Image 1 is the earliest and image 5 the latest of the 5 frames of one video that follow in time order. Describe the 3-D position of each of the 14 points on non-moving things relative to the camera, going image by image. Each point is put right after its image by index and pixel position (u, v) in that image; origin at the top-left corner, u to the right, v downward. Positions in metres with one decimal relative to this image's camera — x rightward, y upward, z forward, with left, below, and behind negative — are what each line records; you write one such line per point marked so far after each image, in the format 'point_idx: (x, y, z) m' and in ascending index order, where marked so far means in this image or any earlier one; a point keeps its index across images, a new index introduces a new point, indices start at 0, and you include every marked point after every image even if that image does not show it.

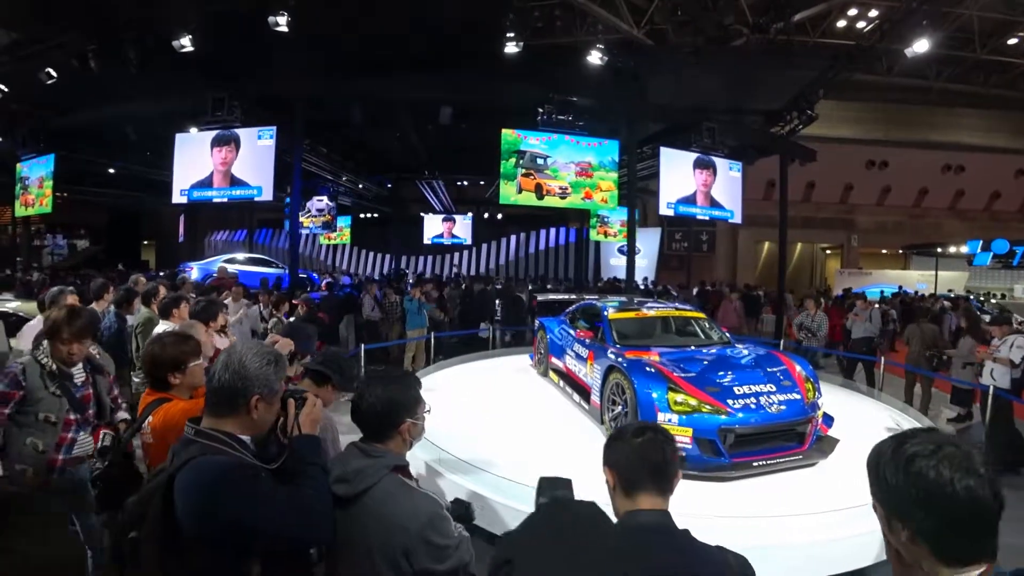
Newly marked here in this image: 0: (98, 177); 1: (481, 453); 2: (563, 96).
0: (-13.6, +3.6, +19.1) m
1: (-0.4, -1.6, +5.7) m
2: (+0.9, +3.8, +11.5) m
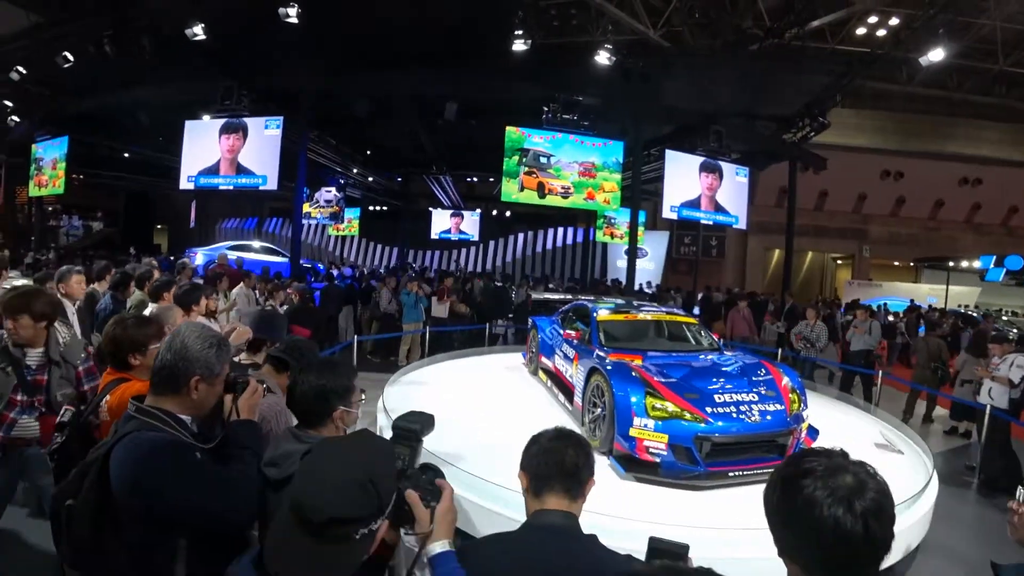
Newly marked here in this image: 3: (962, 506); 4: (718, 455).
0: (-13.3, +4.2, +19.4) m
1: (-0.6, -1.5, +5.7) m
2: (+1.1, +3.8, +11.5) m
3: (+4.7, -2.4, +6.0) m
4: (+1.8, -1.5, +5.0) m
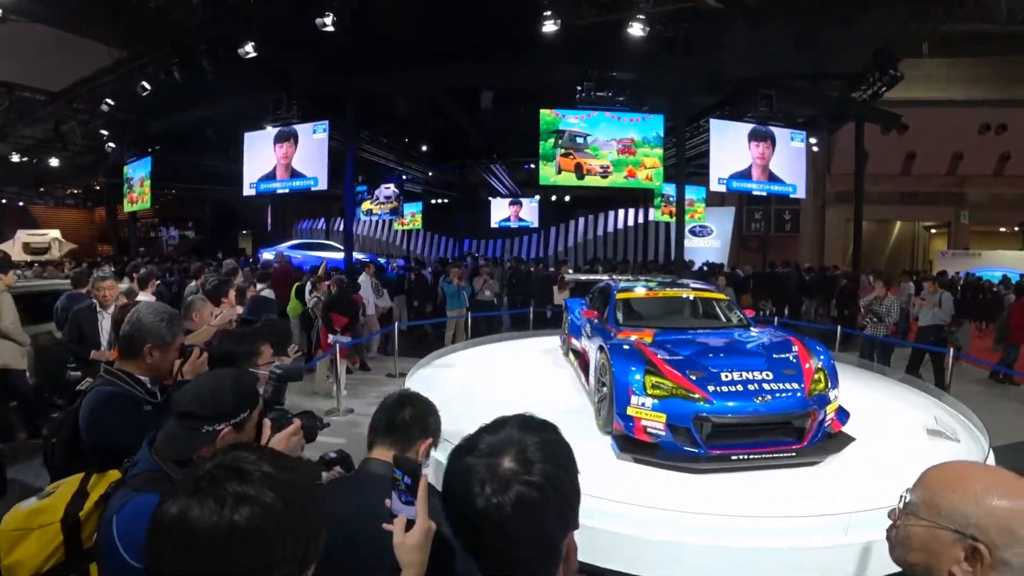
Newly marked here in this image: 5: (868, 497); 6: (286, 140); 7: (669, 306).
0: (-11.2, +4.1, +21.2) m
1: (-0.5, -1.4, +5.9) m
2: (+1.8, +4.1, +11.3) m
3: (+4.8, -2.0, +5.4) m
4: (+1.7, -1.2, +4.9) m
5: (+2.8, -1.6, +4.6) m
6: (-4.5, +3.0, +11.6) m
7: (+2.0, -0.2, +7.3) m
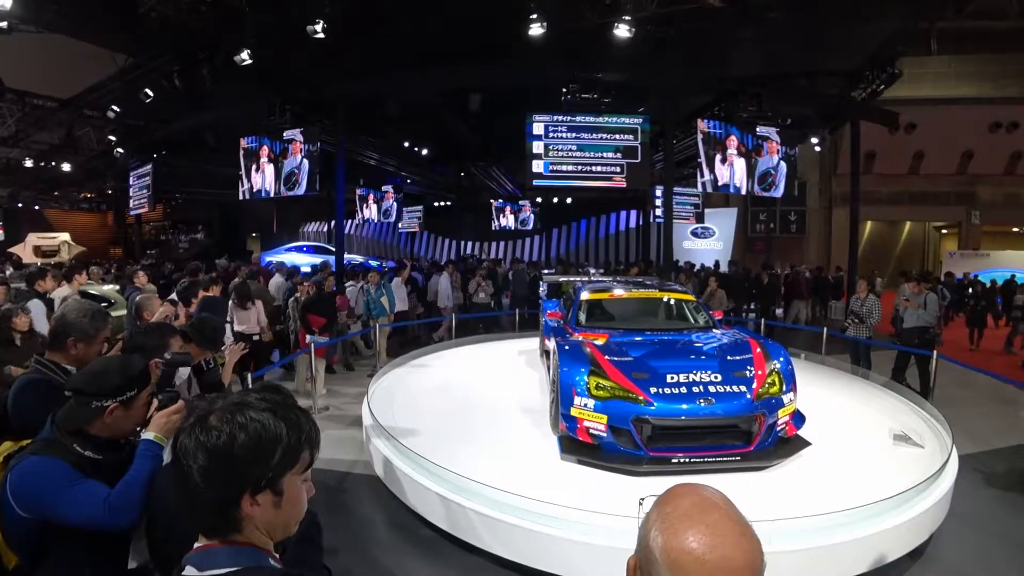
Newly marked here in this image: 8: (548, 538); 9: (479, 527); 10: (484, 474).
0: (-11.1, +4.1, +21.7) m
1: (-0.9, -1.4, +5.9) m
2: (+1.5, +4.1, +11.3) m
3: (+4.3, -2.0, +5.3) m
4: (+1.3, -1.2, +4.8) m
5: (+2.3, -1.6, +4.5) m
6: (-4.7, +2.9, +11.8) m
7: (+1.6, -0.2, +7.3) m
8: (+0.3, -1.7, +4.0) m
9: (-0.2, -1.8, +4.3) m
10: (-0.2, -1.5, +4.9) m
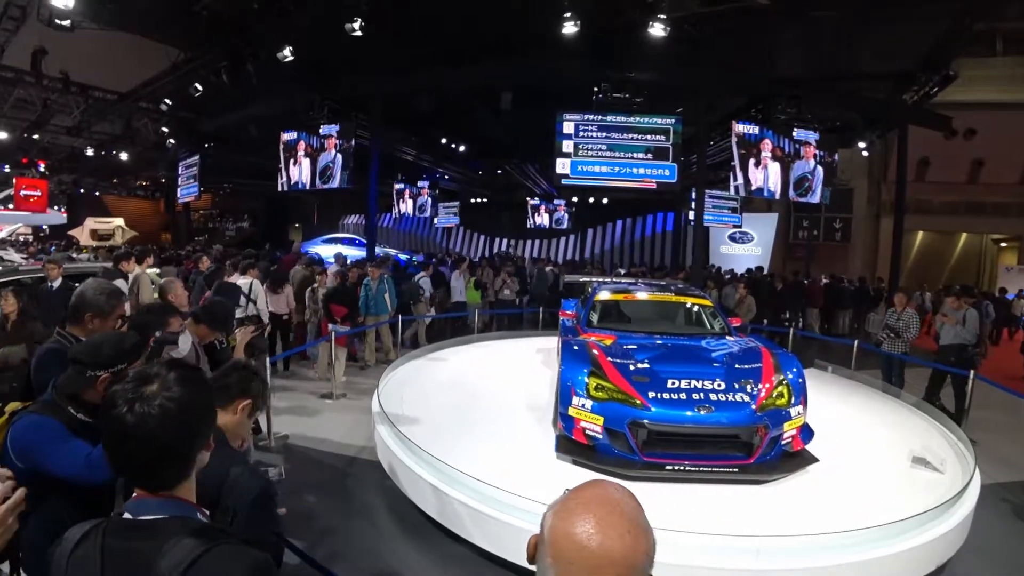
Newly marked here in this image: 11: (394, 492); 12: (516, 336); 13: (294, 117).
0: (-9.6, +4.5, +22.5) m
1: (-0.9, -1.3, +6.0) m
2: (+2.2, +4.1, +11.1) m
3: (+4.3, -2.1, +5.0) m
4: (+1.2, -1.2, +4.8) m
5: (+2.2, -1.7, +4.4) m
6: (-4.0, +3.1, +12.2) m
7: (+1.8, -0.3, +7.2) m
8: (+0.2, -1.7, +4.0) m
9: (-0.3, -1.7, +4.3) m
10: (-0.3, -1.5, +4.9) m
11: (-1.1, -1.9, +5.3) m
12: (+0.3, -0.8, +10.0) m
13: (-5.7, +4.5, +15.6) m
